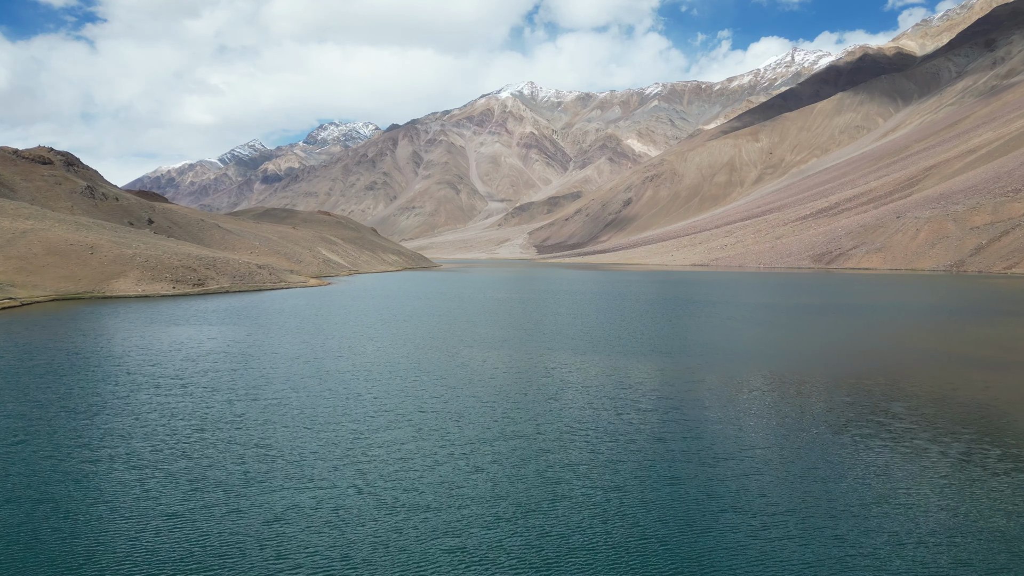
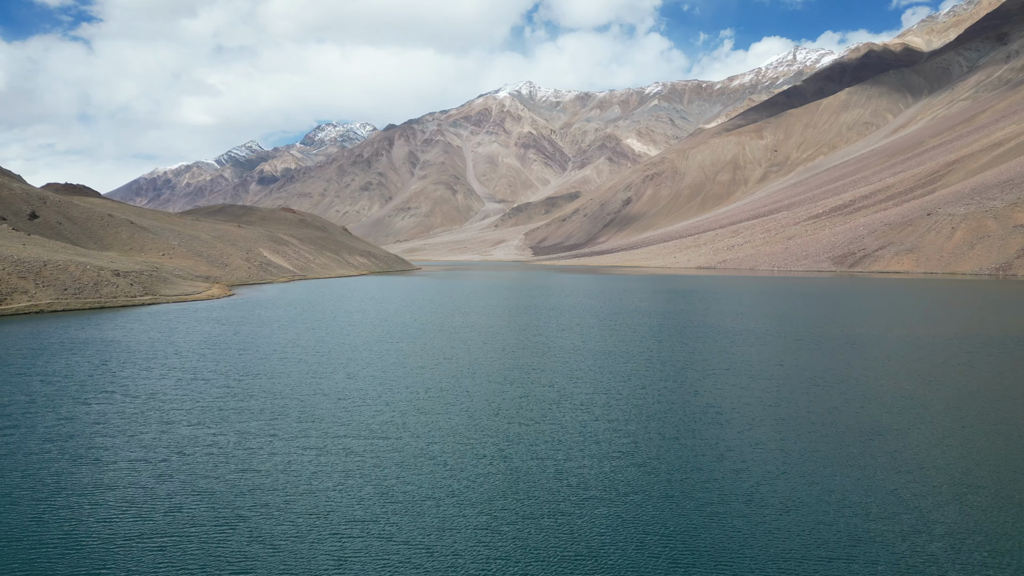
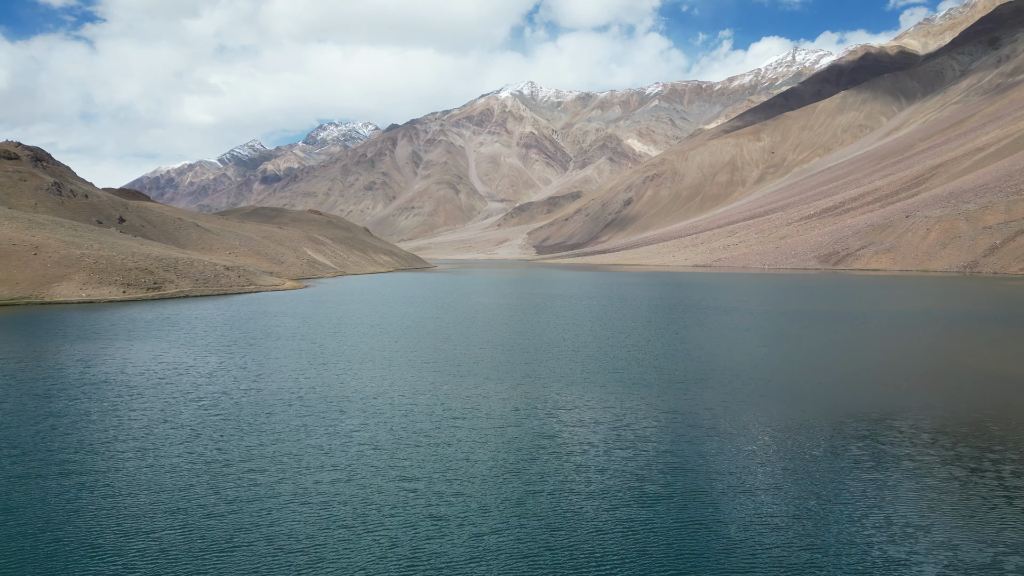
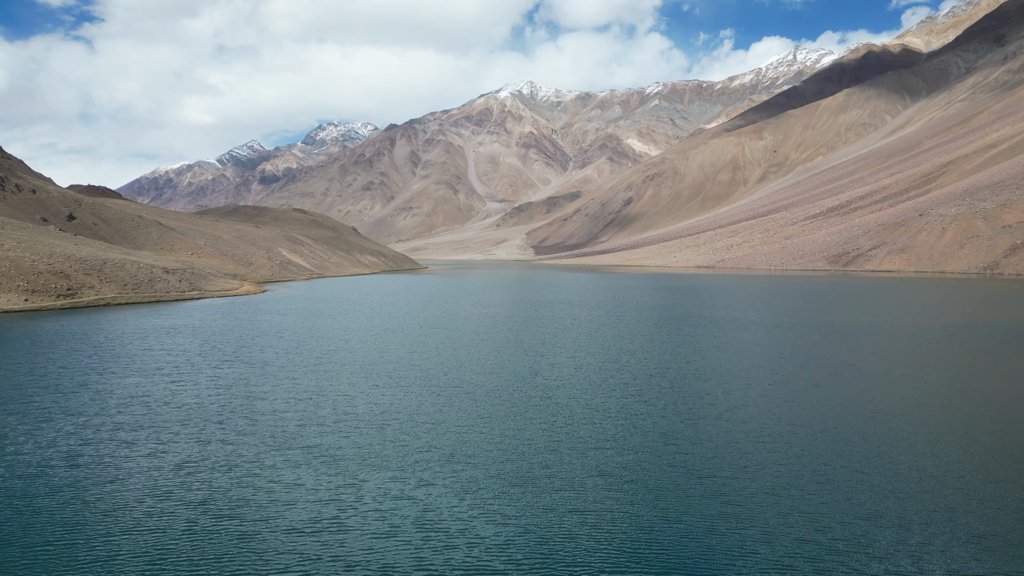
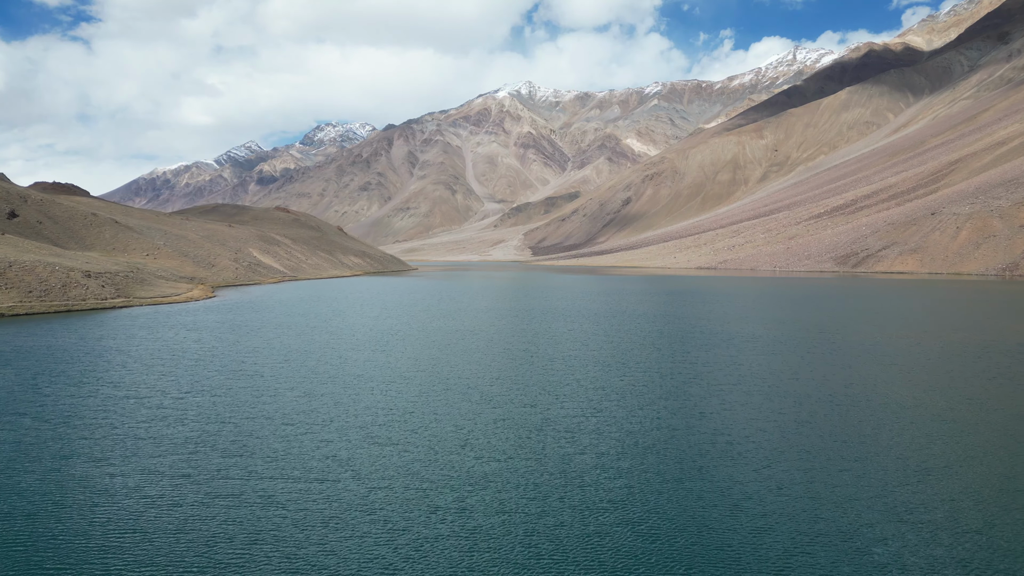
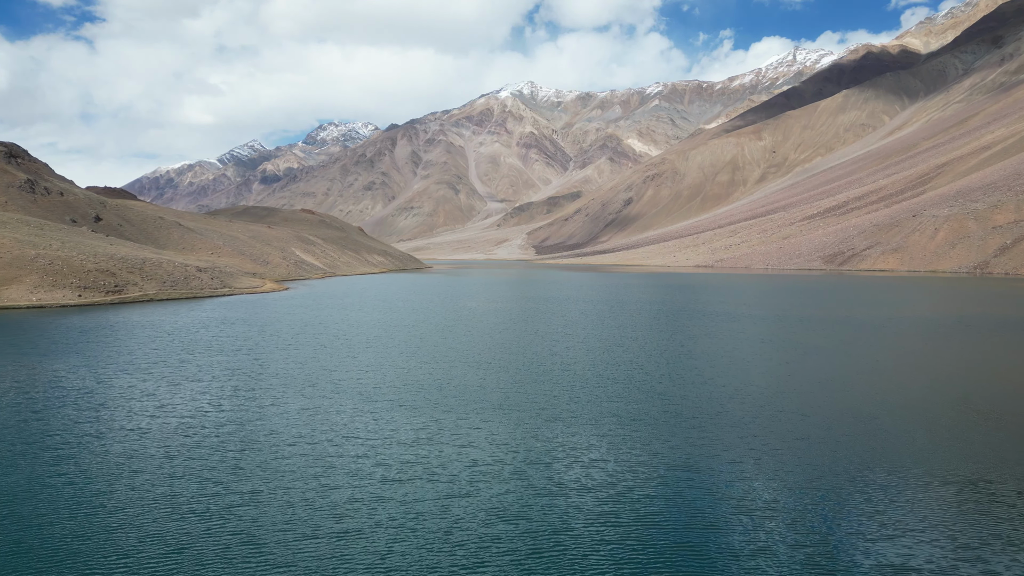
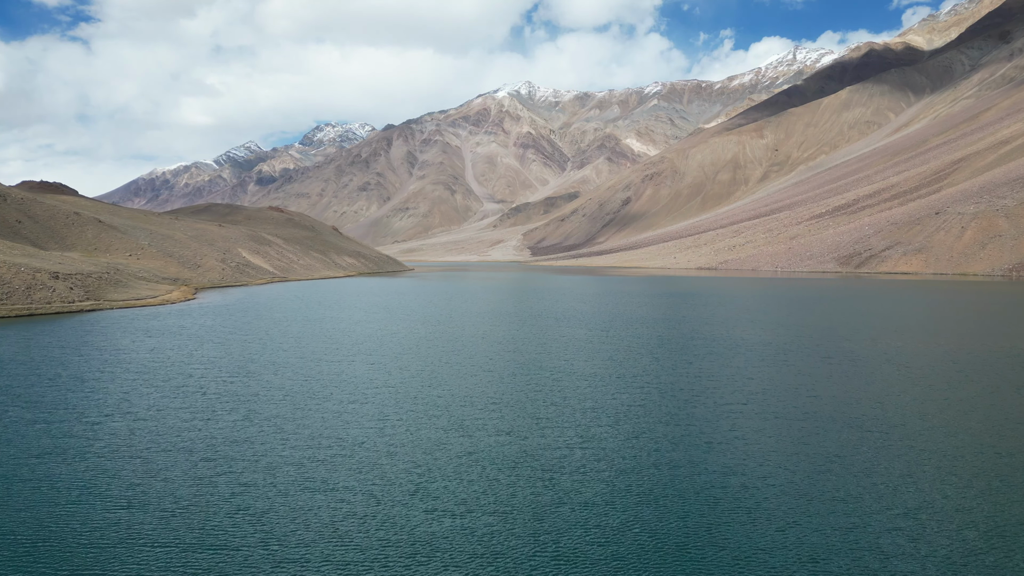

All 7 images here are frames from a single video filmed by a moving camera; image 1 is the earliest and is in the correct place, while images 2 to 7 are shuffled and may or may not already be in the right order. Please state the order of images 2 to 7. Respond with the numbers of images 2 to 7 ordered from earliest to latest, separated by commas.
3, 6, 4, 2, 5, 7
